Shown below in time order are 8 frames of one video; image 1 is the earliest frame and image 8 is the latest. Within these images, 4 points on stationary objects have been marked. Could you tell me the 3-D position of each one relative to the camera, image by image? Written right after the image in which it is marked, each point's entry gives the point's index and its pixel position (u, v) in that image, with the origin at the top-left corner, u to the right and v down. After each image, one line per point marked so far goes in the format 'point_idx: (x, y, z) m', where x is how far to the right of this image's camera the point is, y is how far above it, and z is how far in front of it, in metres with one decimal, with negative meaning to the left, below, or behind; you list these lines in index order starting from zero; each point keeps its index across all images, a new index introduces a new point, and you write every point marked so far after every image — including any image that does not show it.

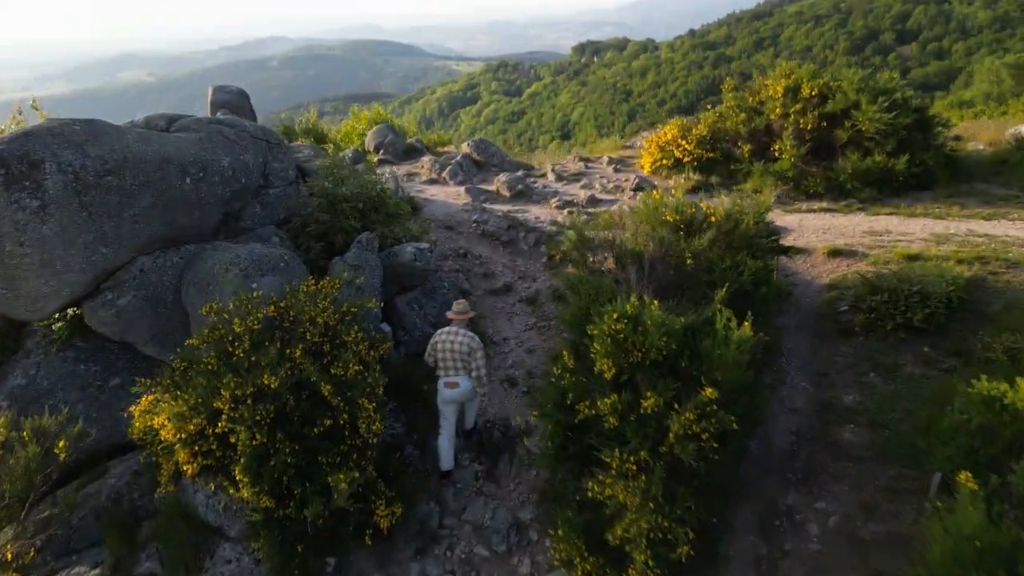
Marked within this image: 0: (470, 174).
0: (-0.7, +2.0, +12.9) m
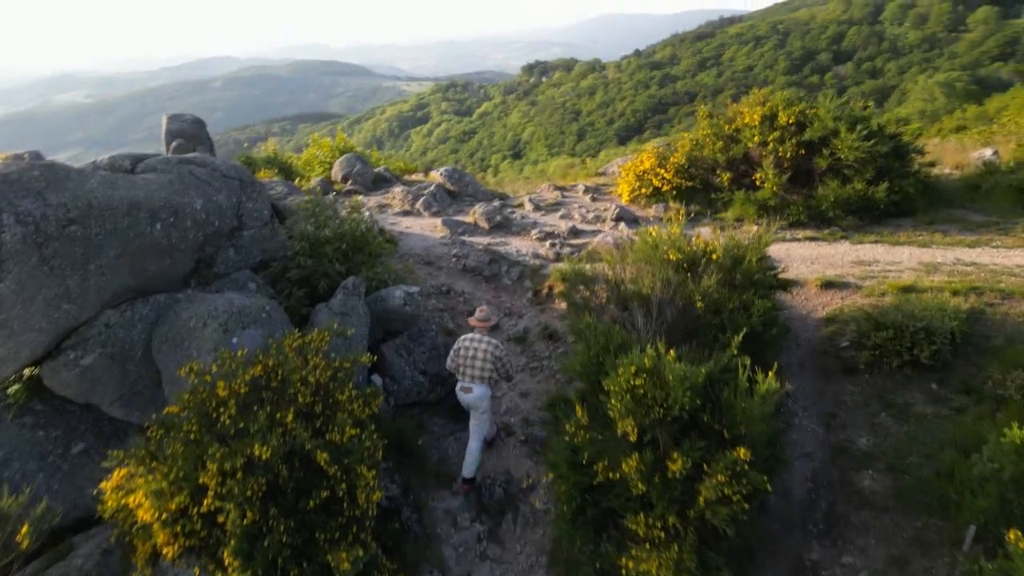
0: (-1.2, +1.4, +12.5) m
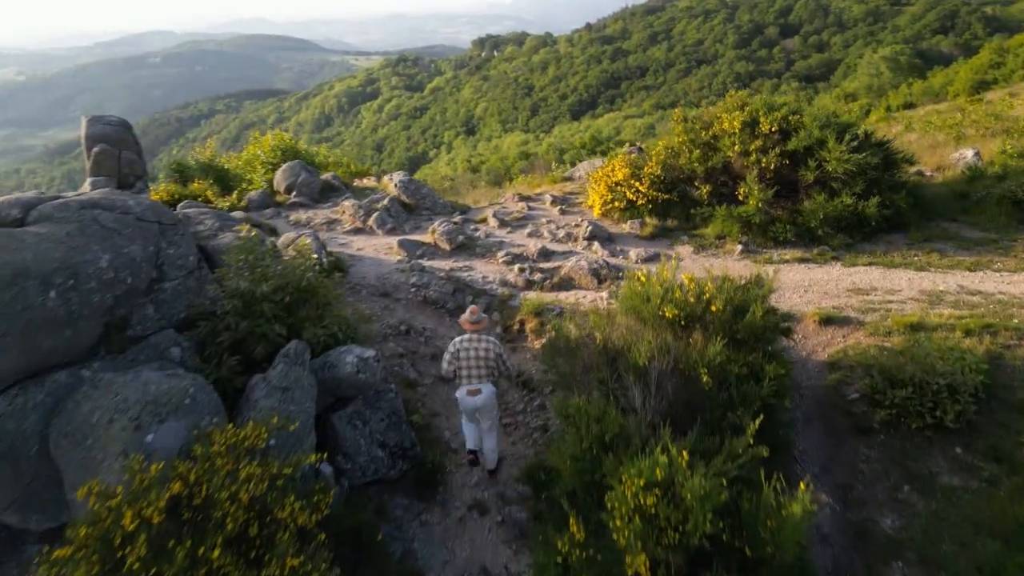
0: (-1.8, +1.1, +11.4) m
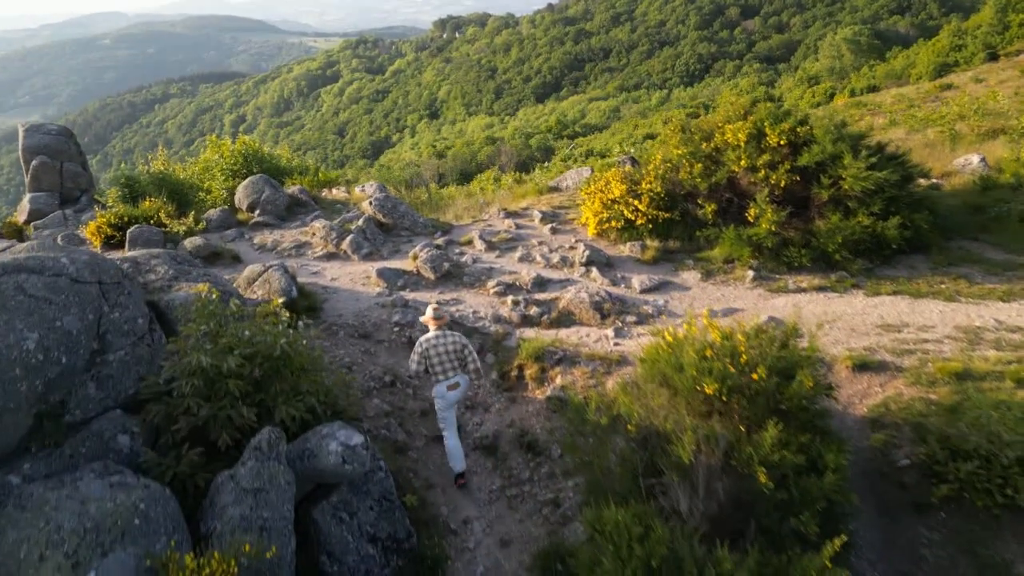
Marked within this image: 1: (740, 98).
0: (-2.0, +0.7, +10.5) m
1: (+3.3, +2.7, +10.5) m
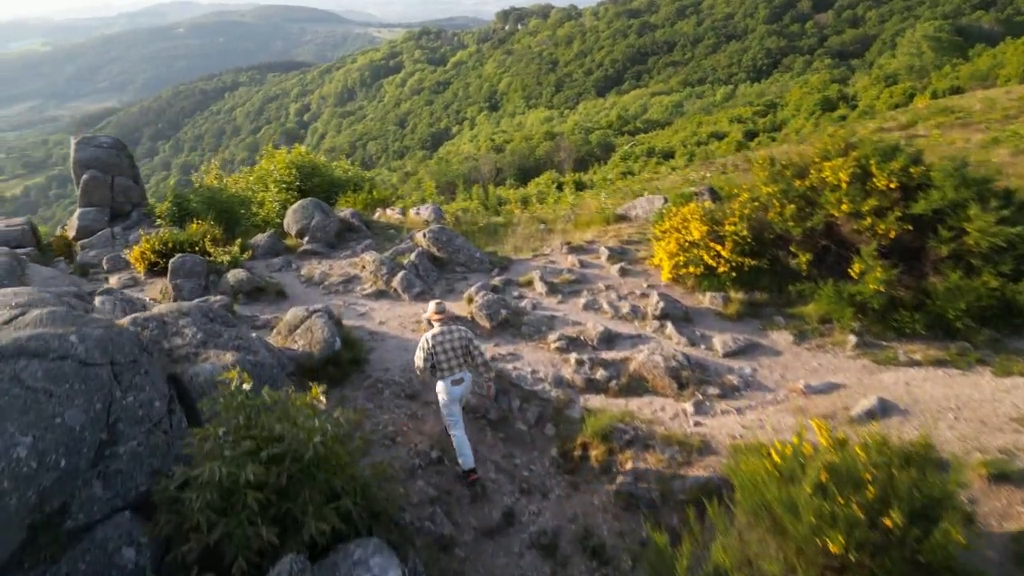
0: (-1.1, +0.1, +9.6) m
1: (+4.2, +2.0, +9.3) m
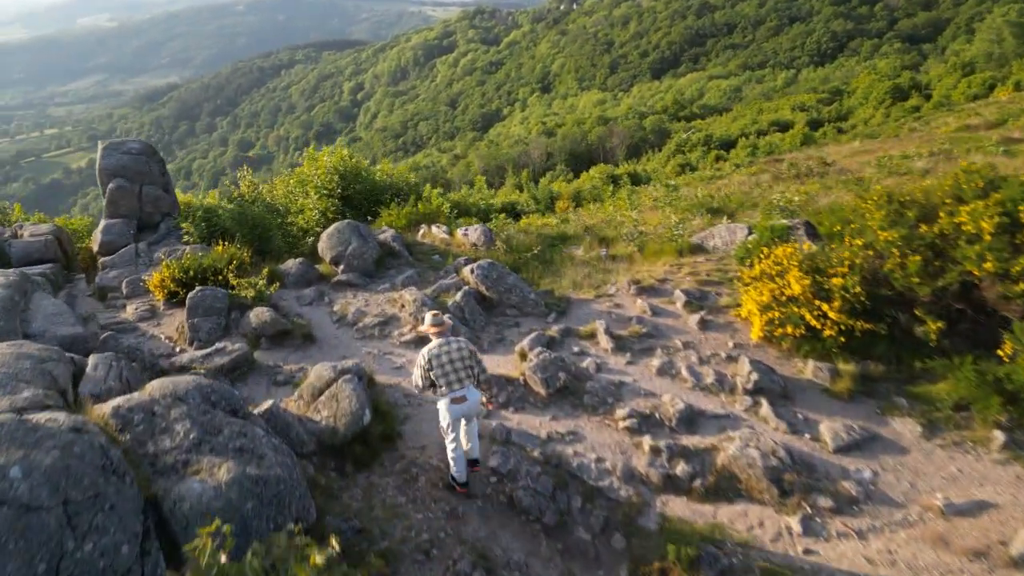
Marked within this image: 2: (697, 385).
0: (-0.4, -0.4, +8.4) m
1: (+4.9, +1.3, +7.6) m
2: (+1.8, -1.0, +7.2) m
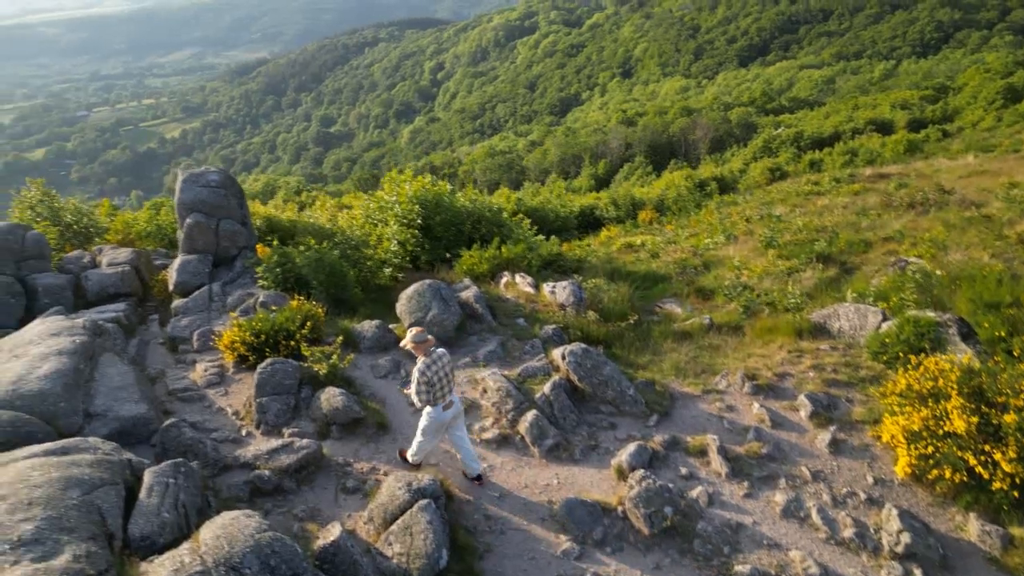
0: (+0.6, -1.4, +7.4) m
1: (+5.9, 0.0, +6.2) m
2: (+2.7, -2.1, +6.1) m
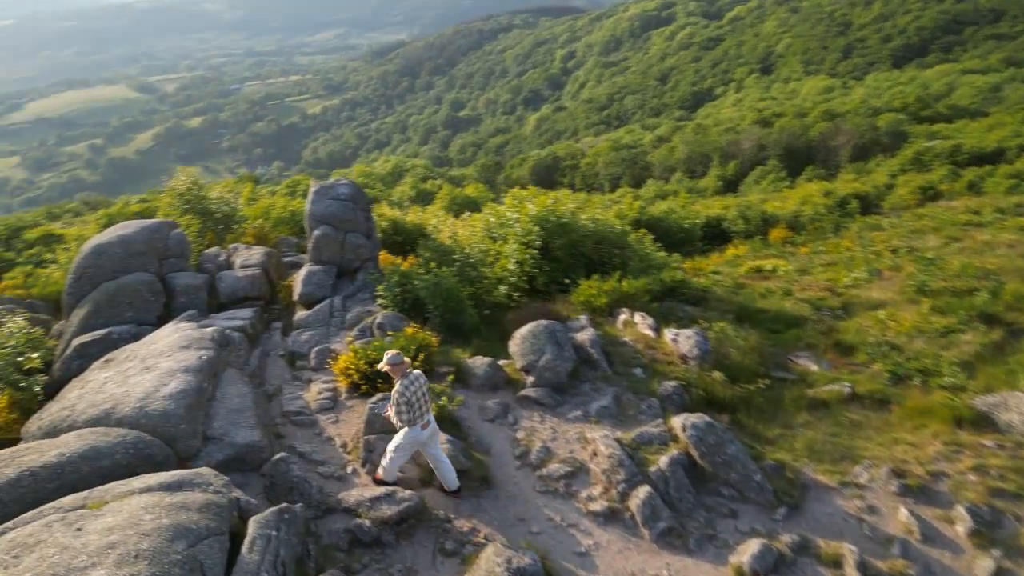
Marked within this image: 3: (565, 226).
0: (+1.6, -2.1, +6.9) m
1: (+6.8, -1.1, +4.7) m
2: (+3.4, -2.9, +5.2) m
3: (+0.9, +1.2, +13.7) m
